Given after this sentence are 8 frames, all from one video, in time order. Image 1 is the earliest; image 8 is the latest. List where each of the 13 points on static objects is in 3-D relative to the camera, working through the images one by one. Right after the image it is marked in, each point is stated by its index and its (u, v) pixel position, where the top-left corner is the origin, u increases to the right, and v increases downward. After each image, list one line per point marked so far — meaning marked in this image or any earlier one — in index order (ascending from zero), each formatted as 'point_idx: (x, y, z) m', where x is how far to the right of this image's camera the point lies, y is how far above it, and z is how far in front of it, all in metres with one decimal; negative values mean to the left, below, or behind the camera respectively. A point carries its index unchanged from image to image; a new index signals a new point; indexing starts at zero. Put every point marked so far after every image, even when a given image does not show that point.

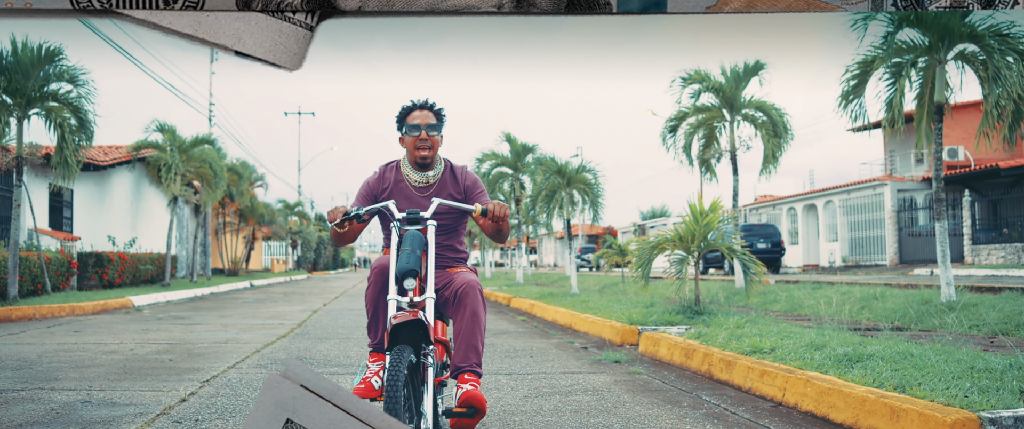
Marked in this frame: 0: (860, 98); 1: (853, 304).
0: (+3.8, +1.3, +7.5) m
1: (+3.7, -0.9, +7.5) m
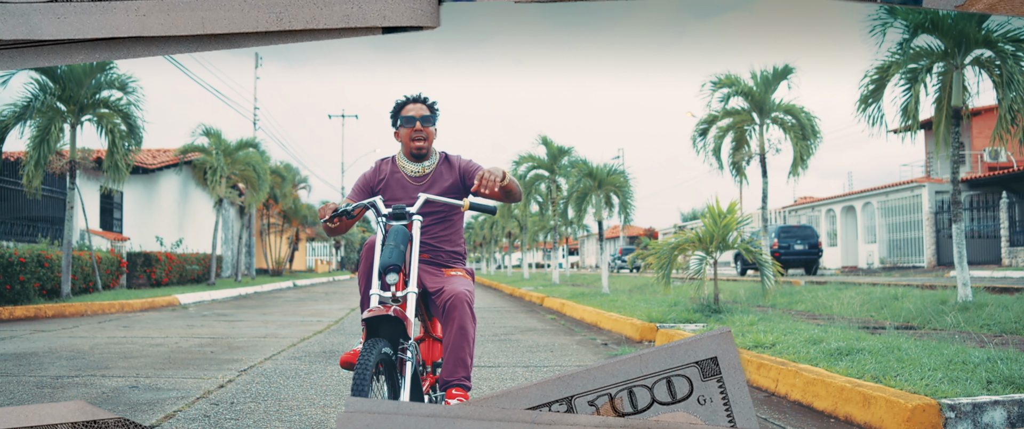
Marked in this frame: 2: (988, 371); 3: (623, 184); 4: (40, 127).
0: (+4.0, +1.2, +7.6) m
1: (+3.9, -1.0, +7.6) m
2: (+2.5, -0.8, +3.7) m
3: (+2.6, +0.6, +16.3) m
4: (-8.6, +1.6, +12.3) m
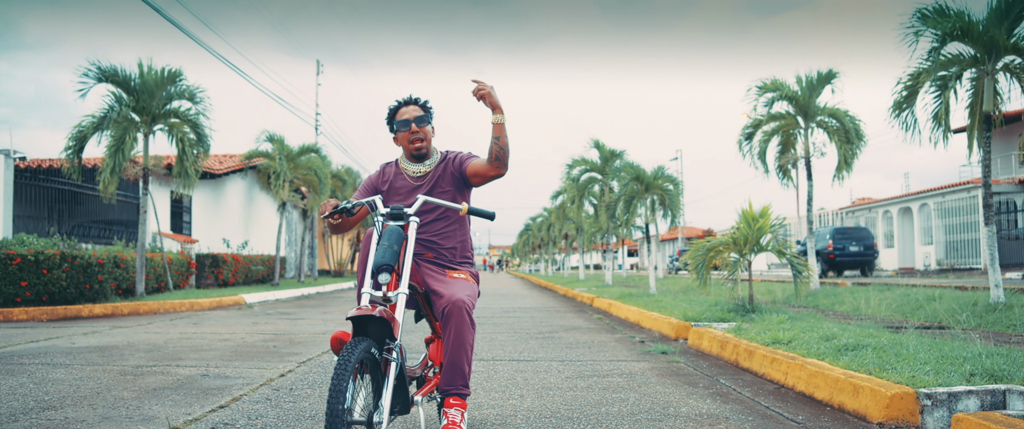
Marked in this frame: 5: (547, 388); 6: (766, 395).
0: (+4.5, +1.2, +7.7) m
1: (+4.3, -1.0, +7.7) m
2: (+2.6, -0.9, +3.9) m
3: (+3.7, +0.6, +16.5) m
4: (-7.8, +1.5, +13.4) m
5: (+0.3, -1.4, +5.4) m
6: (+1.7, -1.2, +4.6) m
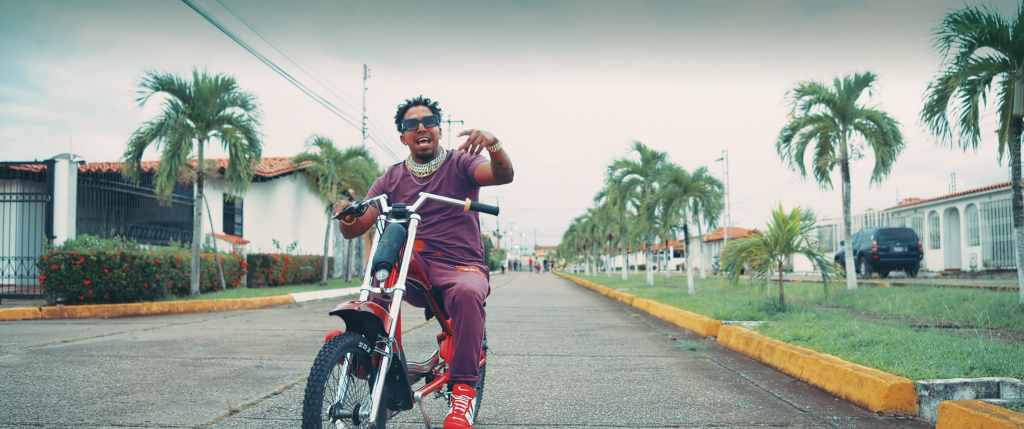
0: (+4.9, +1.2, +7.8) m
1: (+4.7, -1.0, +7.8) m
2: (+2.8, -0.9, +4.1) m
3: (+4.7, +0.6, +16.5) m
4: (-7.0, +1.5, +14.2) m
5: (+0.5, -1.4, +5.7) m
6: (+1.9, -1.2, +4.8) m
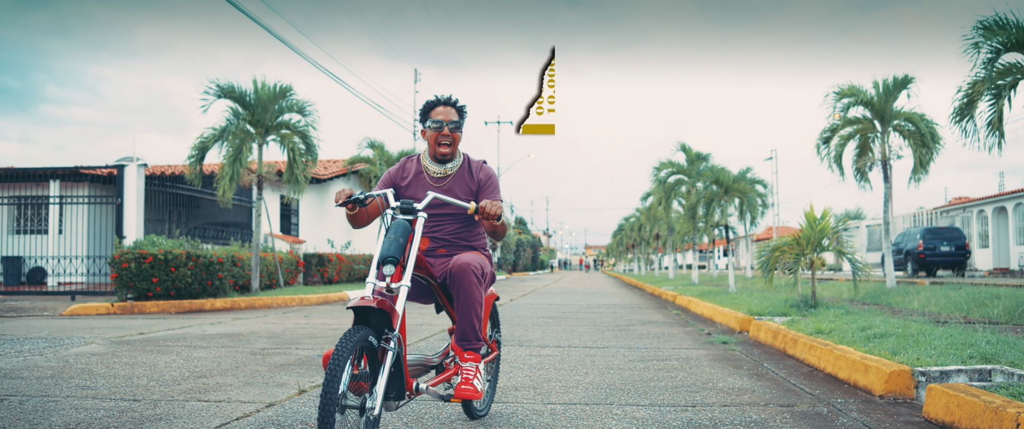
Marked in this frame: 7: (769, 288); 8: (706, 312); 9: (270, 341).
0: (+5.3, +1.2, +8.0) m
1: (+5.2, -1.0, +8.0) m
2: (+3.0, -0.9, +4.4) m
3: (+5.8, +0.6, +16.7) m
4: (-6.1, +1.5, +15.2) m
5: (+0.9, -1.4, +6.2) m
6: (+2.2, -1.2, +5.2) m
7: (+3.6, -1.0, +9.7) m
8: (+3.2, -1.6, +11.2) m
9: (-4.0, -2.1, +11.4) m
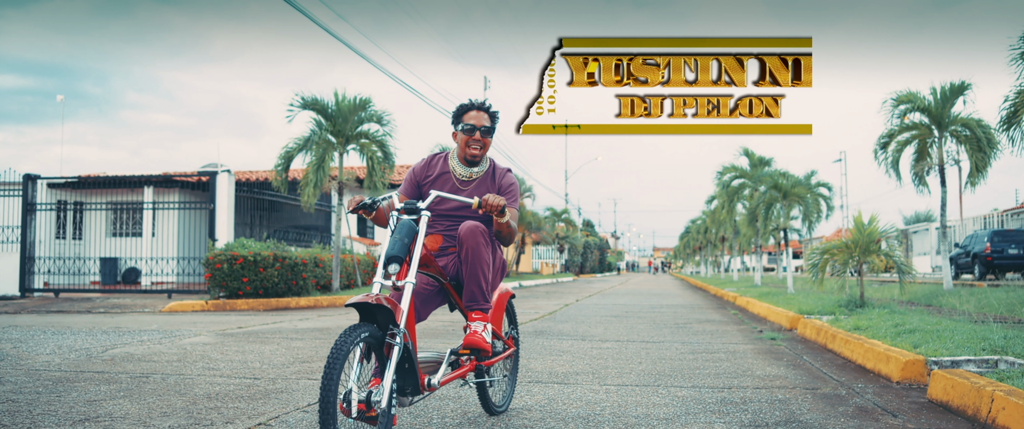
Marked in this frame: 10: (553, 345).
0: (+6.1, +1.1, +8.3) m
1: (+6.0, -1.1, +8.3) m
2: (+3.4, -0.9, +5.0) m
3: (+7.4, +0.5, +16.9) m
4: (-4.6, +1.4, +16.6) m
5: (+1.5, -1.4, +7.0) m
6: (+2.7, -1.3, +5.8) m
7: (+4.6, -1.1, +10.2) m
8: (+4.2, -1.7, +11.7) m
9: (-2.9, -2.2, +12.5) m
10: (+0.4, -1.4, +7.4) m
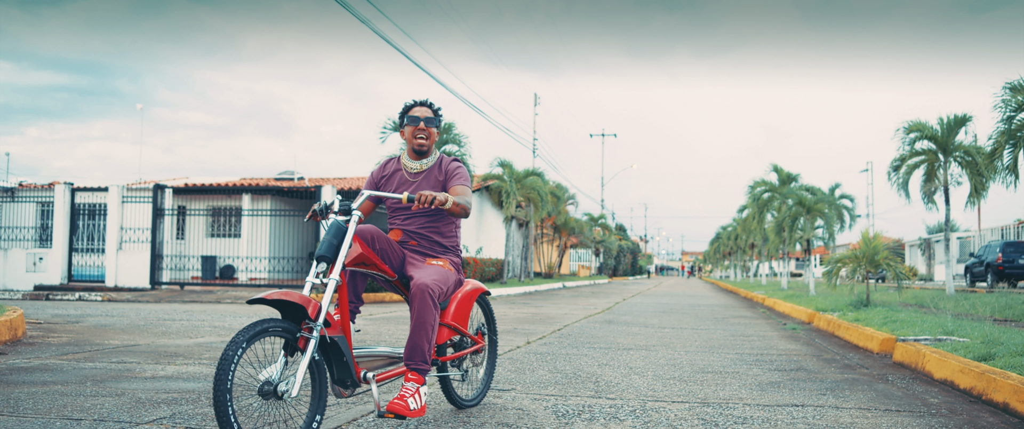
0: (+7.3, +0.8, +10.4) m
1: (+7.2, -1.4, +10.4) m
2: (+4.5, -1.2, +7.2) m
3: (+8.9, +0.2, +19.0) m
4: (-3.0, +1.2, +19.1) m
5: (+2.6, -1.7, +9.3) m
6: (+3.8, -1.5, +8.1) m
7: (+5.8, -1.4, +12.3) m
8: (+5.5, -1.9, +13.9) m
9: (-1.5, -2.4, +15.0) m
10: (+1.6, -1.6, +9.7) m
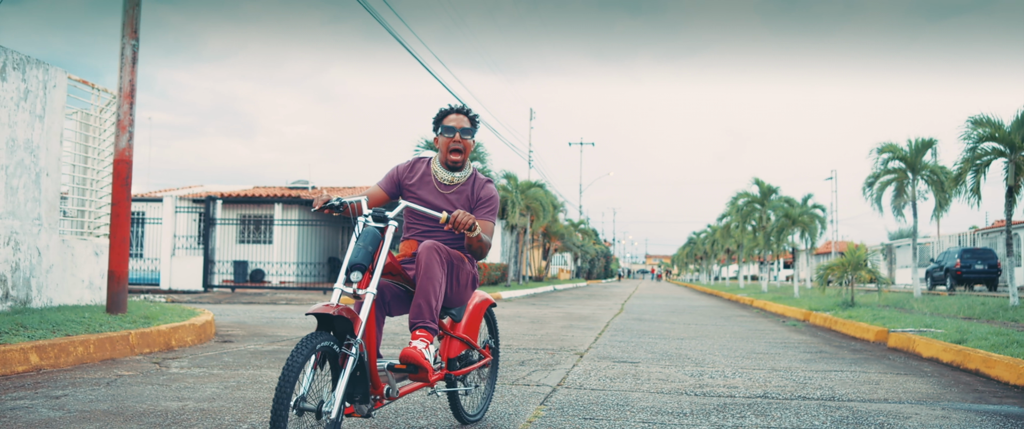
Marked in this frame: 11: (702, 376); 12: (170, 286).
0: (+8.3, +0.5, +13.0) m
1: (+8.1, -1.7, +13.0) m
2: (+5.6, -1.5, +9.6) m
3: (+9.4, -0.2, +21.6) m
4: (-2.5, +0.9, +21.1) m
5: (+3.7, -2.0, +11.6) m
6: (+4.9, -1.8, +10.5) m
7: (+6.7, -1.7, +14.8) m
8: (+6.3, -2.3, +16.3) m
9: (-0.8, -2.7, +17.1) m
10: (+2.6, -1.9, +12.0) m
11: (+1.7, -1.5, +6.2) m
12: (-9.8, -2.0, +19.6) m
